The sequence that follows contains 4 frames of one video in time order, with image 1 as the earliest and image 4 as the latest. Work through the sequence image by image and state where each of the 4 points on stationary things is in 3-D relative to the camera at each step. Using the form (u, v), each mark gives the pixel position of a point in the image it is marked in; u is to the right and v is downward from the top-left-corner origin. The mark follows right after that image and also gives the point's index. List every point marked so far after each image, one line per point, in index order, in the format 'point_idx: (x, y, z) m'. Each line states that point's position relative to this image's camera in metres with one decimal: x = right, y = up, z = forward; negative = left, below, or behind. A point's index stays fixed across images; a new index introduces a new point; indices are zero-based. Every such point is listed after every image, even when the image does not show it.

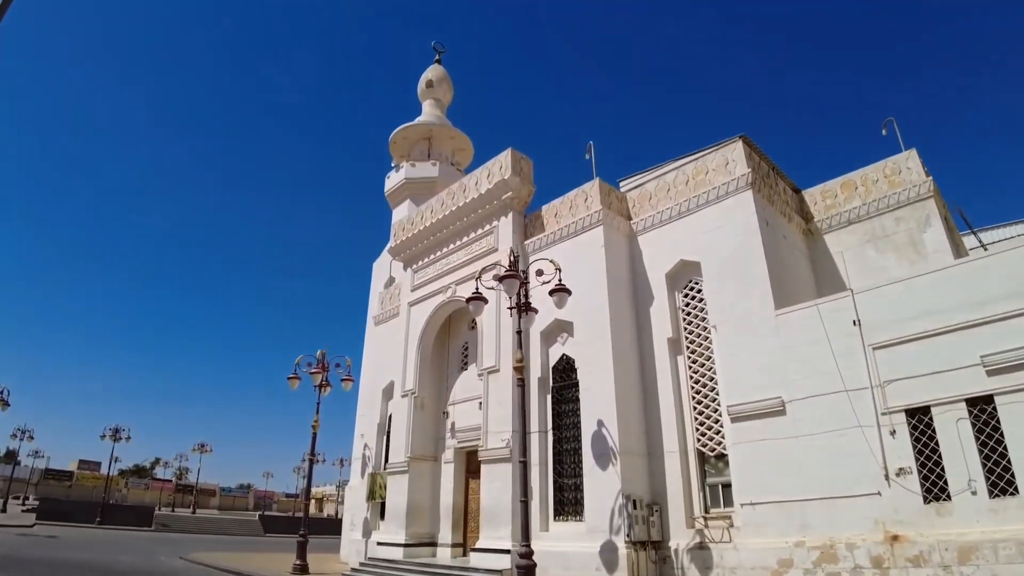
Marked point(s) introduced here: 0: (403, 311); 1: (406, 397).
0: (-2.5, -0.5, +13.8) m
1: (-2.2, -2.3, +12.6) m
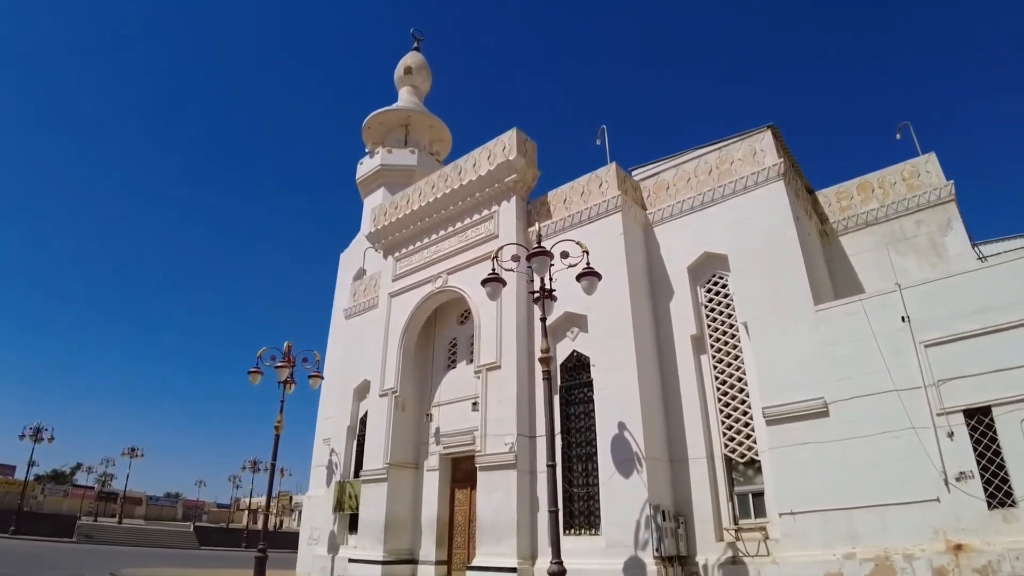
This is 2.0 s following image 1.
0: (-2.7, -0.3, +12.5) m
1: (-2.4, -2.1, +11.3) m
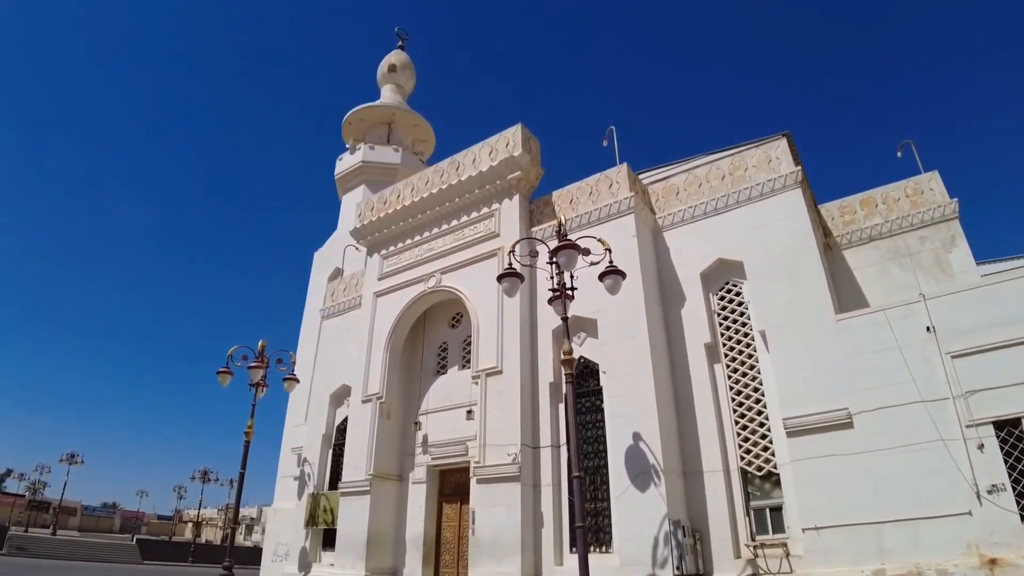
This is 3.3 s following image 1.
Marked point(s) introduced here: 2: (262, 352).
0: (-2.9, -0.3, +11.8) m
1: (-2.5, -2.0, +10.5) m
2: (-4.6, -1.2, +11.0) m
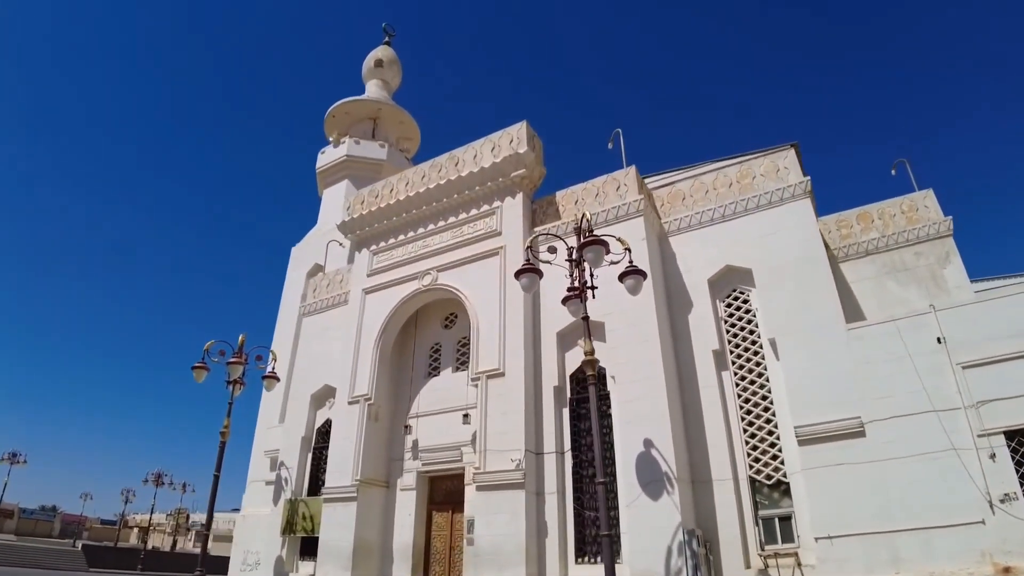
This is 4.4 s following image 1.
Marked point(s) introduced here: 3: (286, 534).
0: (-3.0, -0.2, +11.2) m
1: (-2.6, -1.9, +10.0) m
2: (-4.7, -1.0, +10.3) m
3: (-3.7, -4.1, +9.9) m
